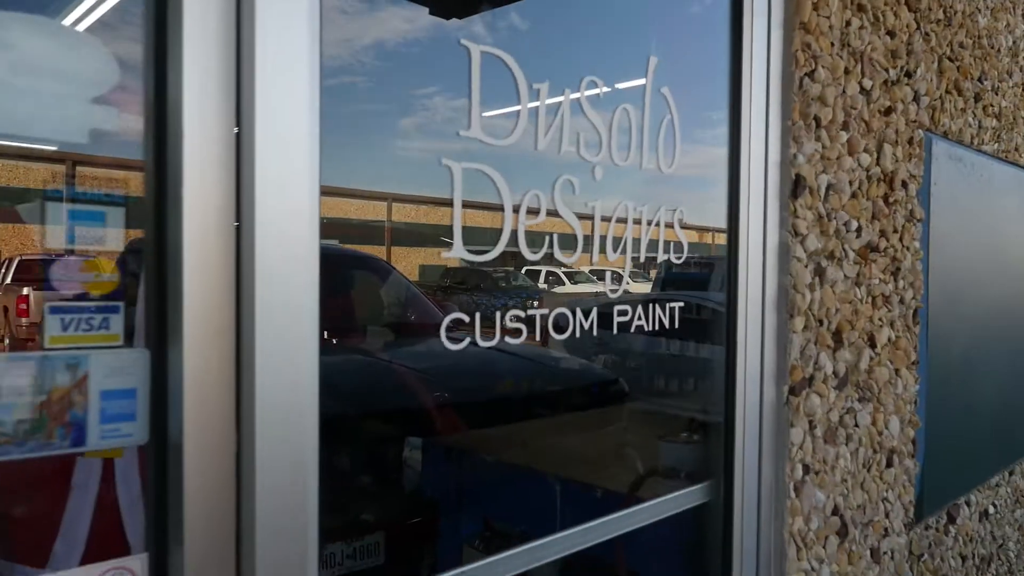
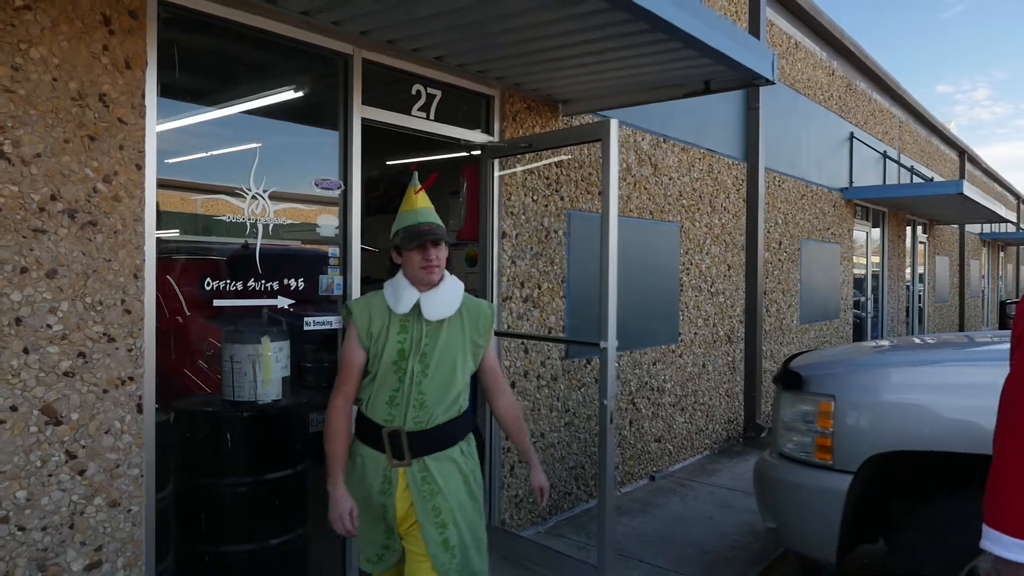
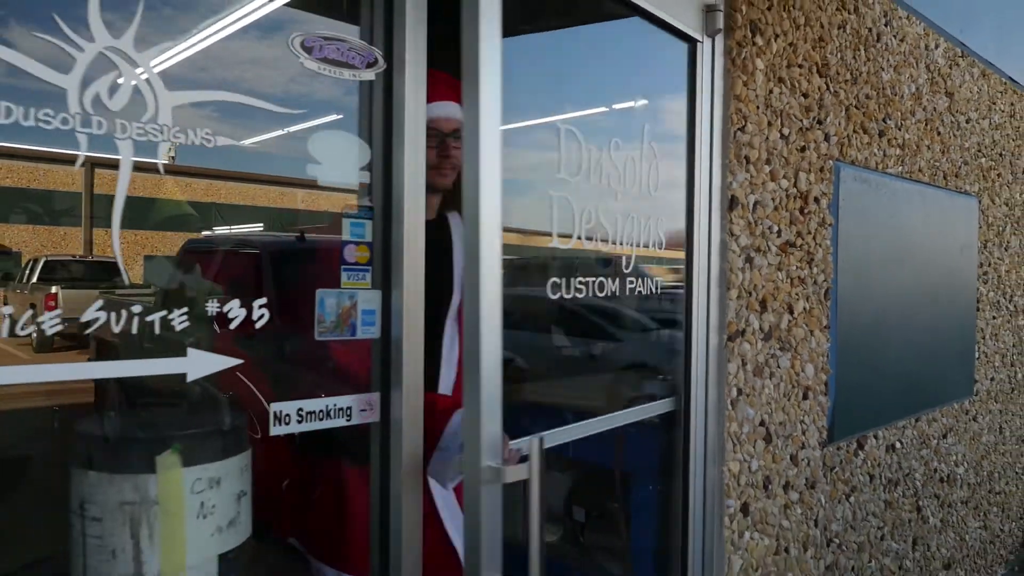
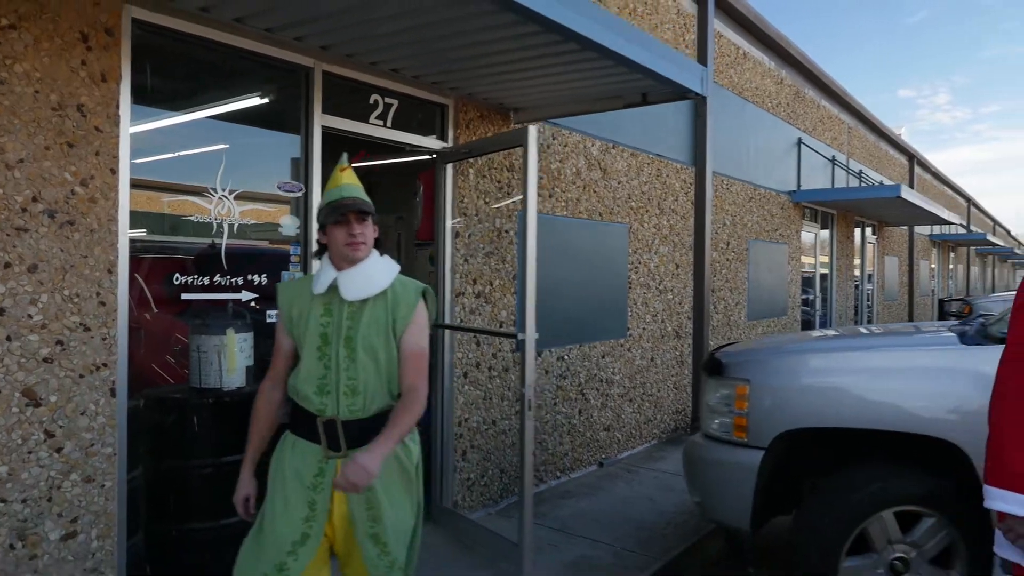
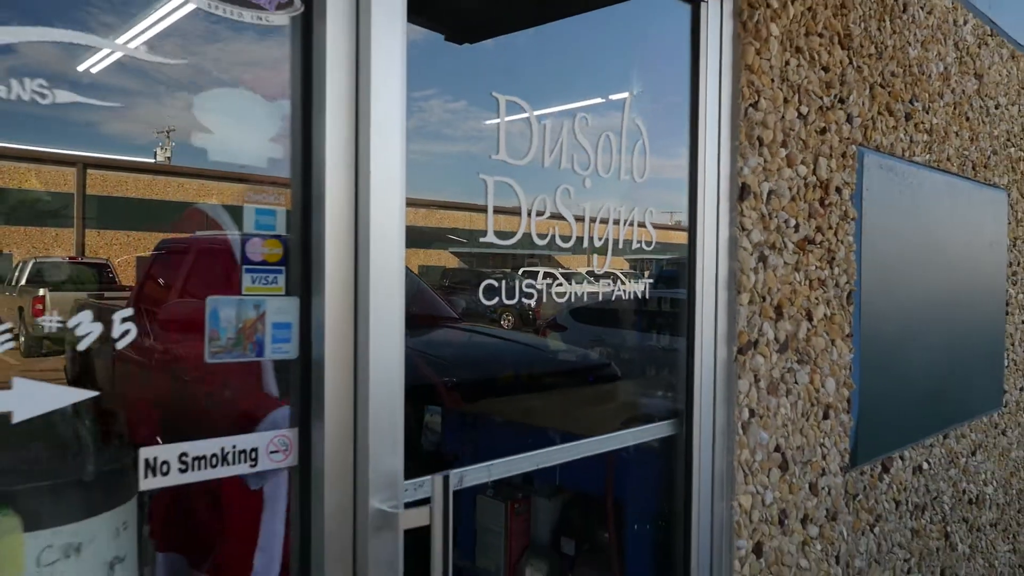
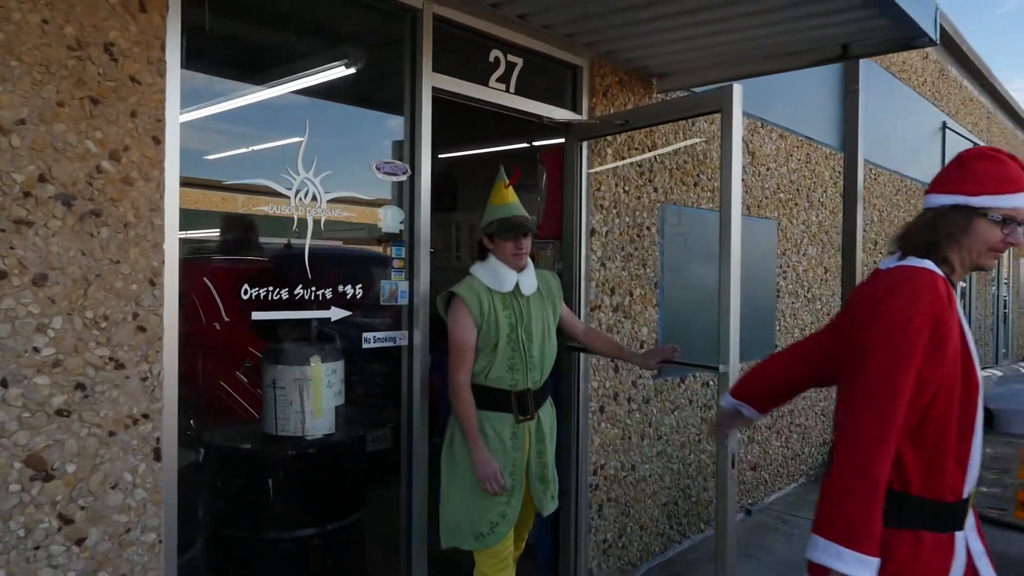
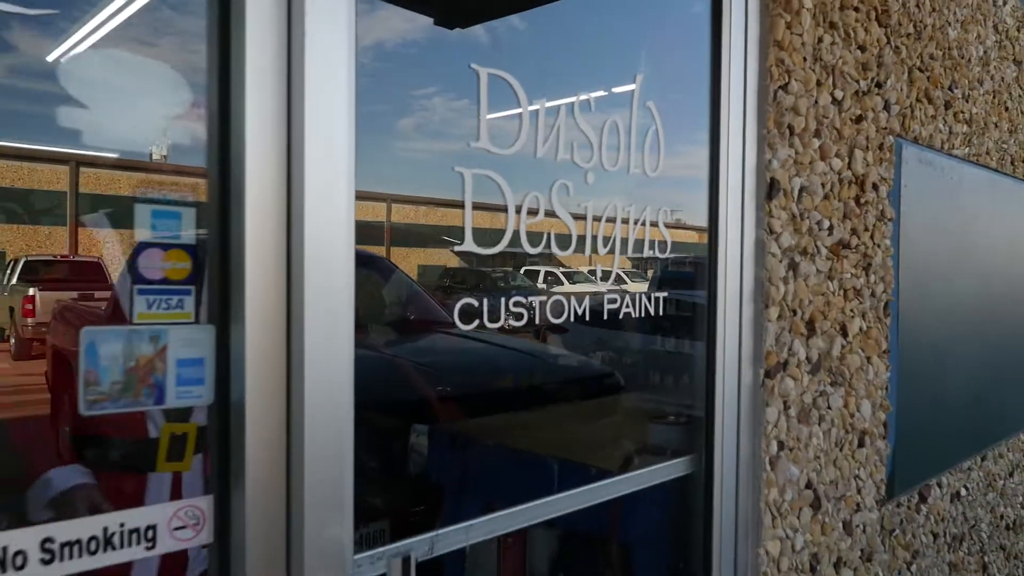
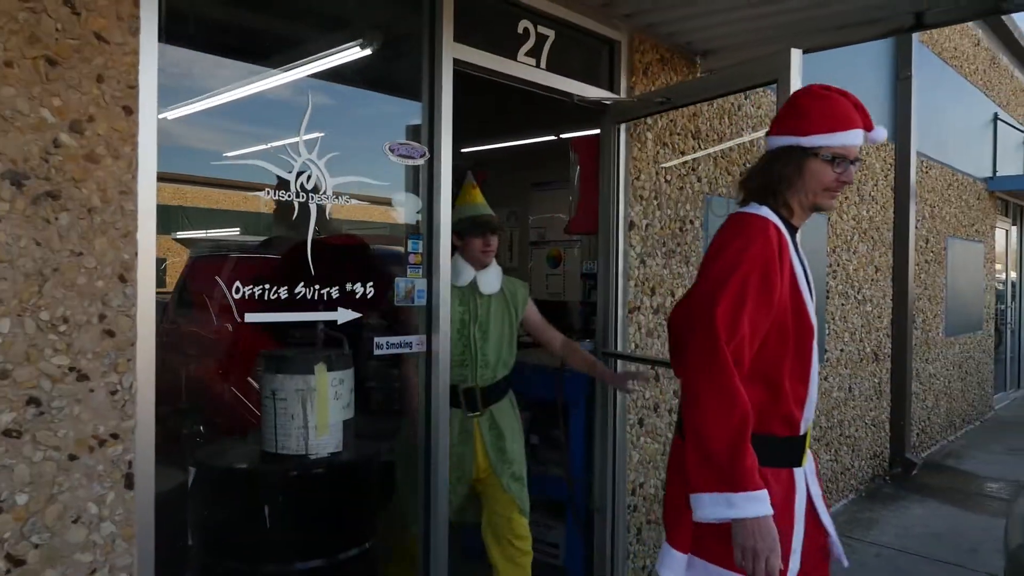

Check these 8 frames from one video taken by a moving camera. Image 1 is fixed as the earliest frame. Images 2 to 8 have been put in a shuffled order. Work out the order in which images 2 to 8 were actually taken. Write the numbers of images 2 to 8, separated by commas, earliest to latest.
7, 5, 3, 8, 6, 2, 4
